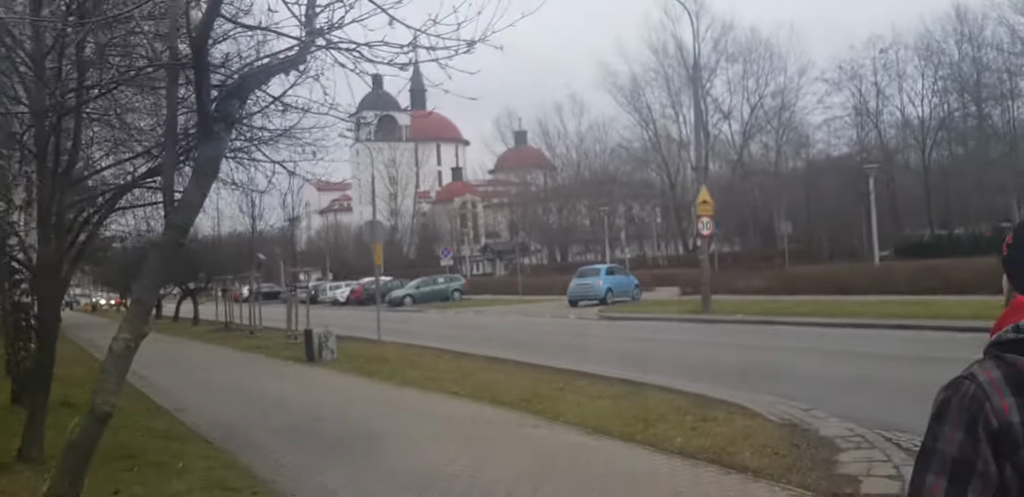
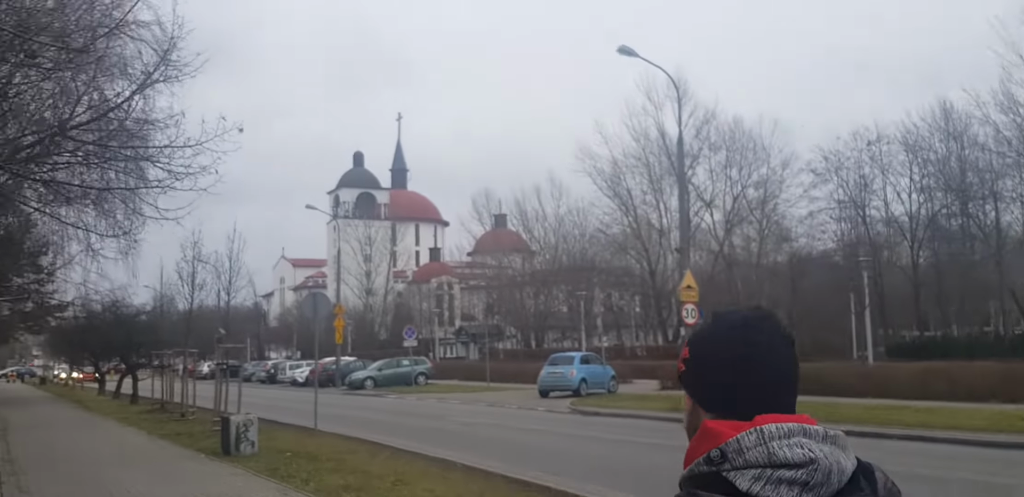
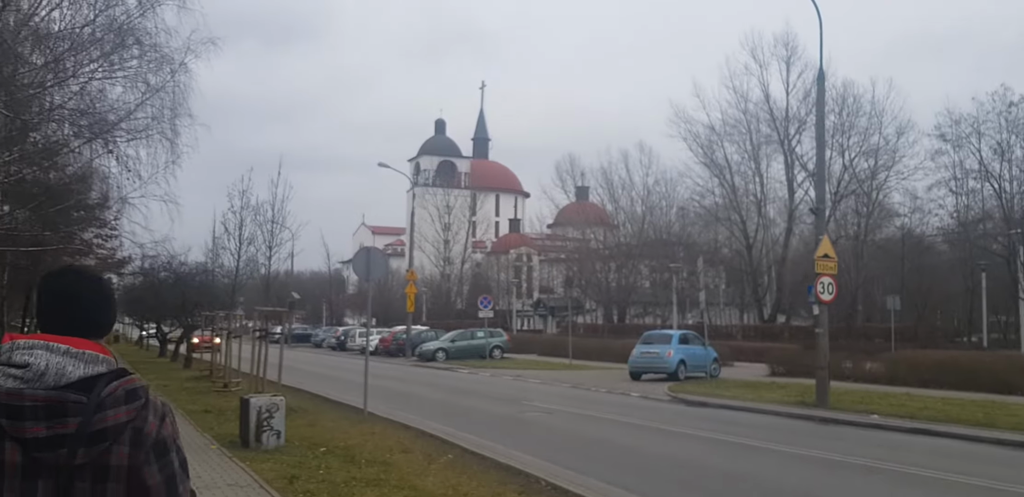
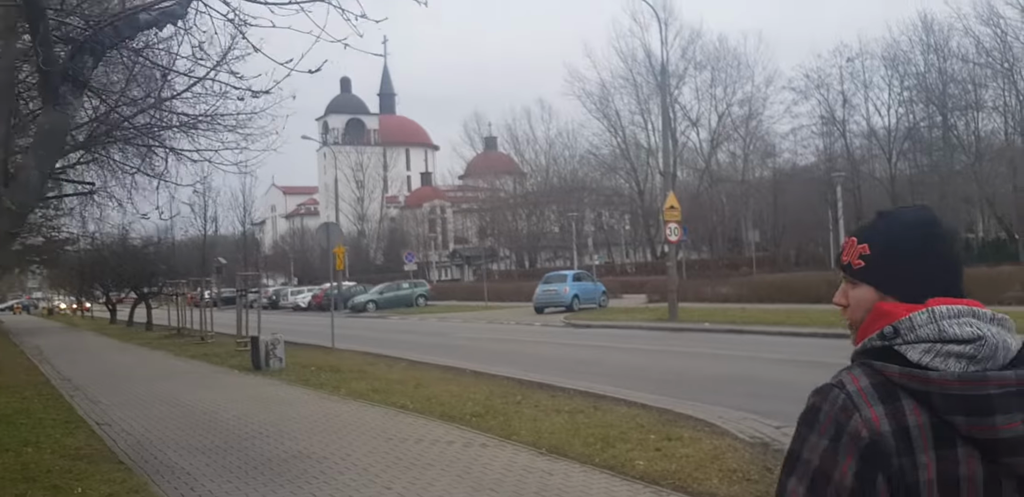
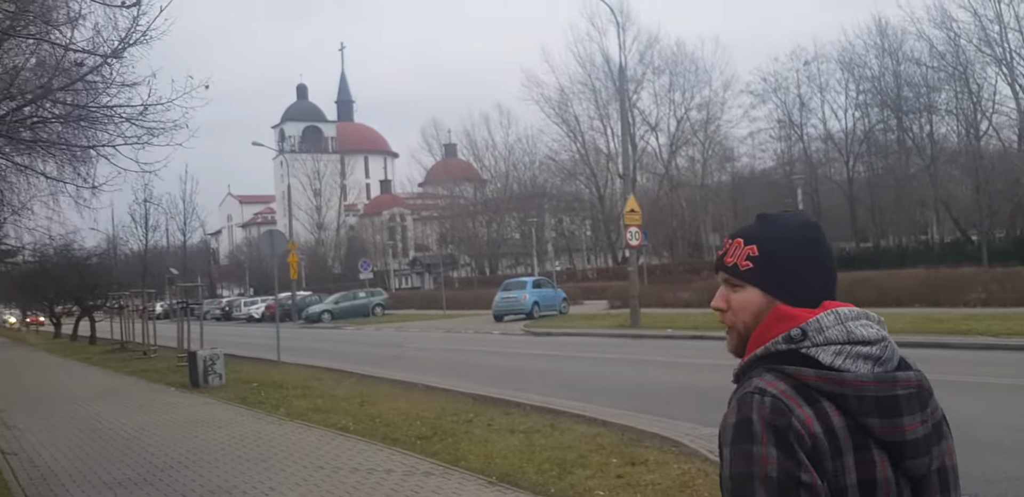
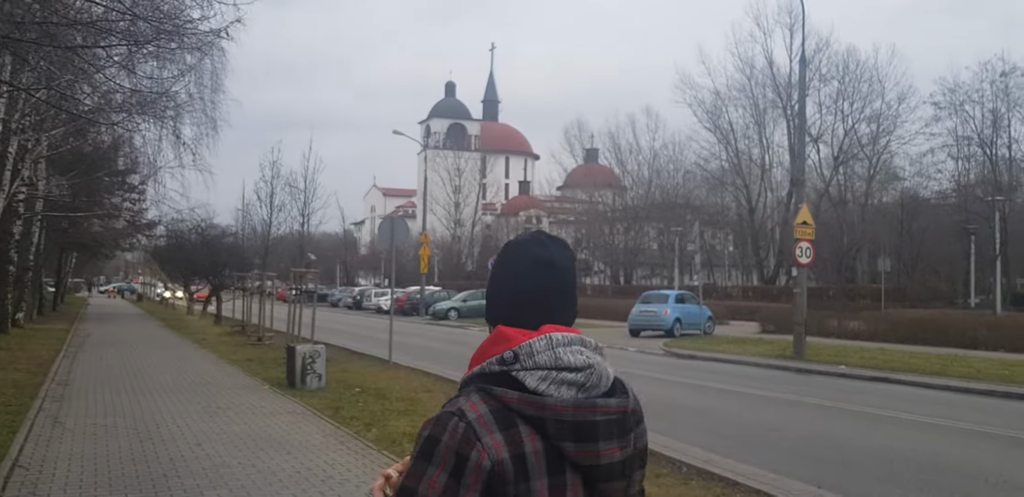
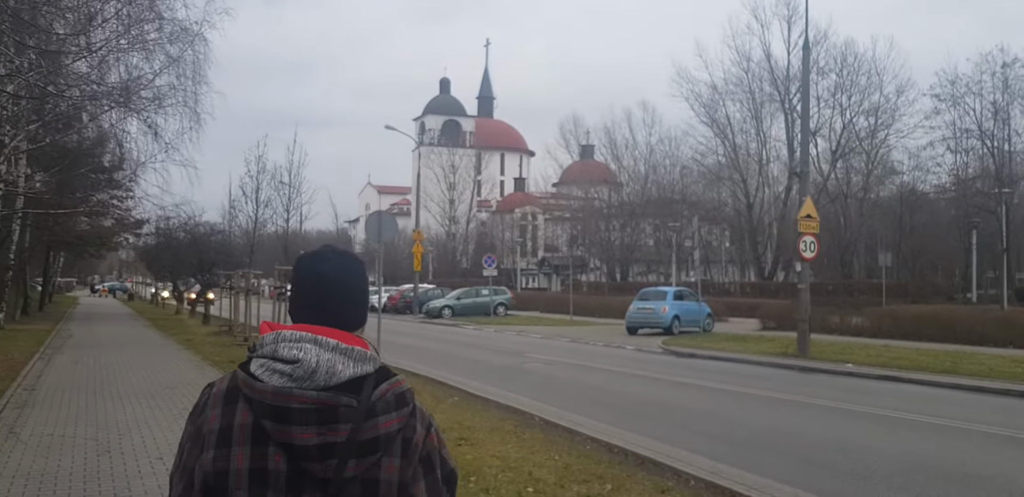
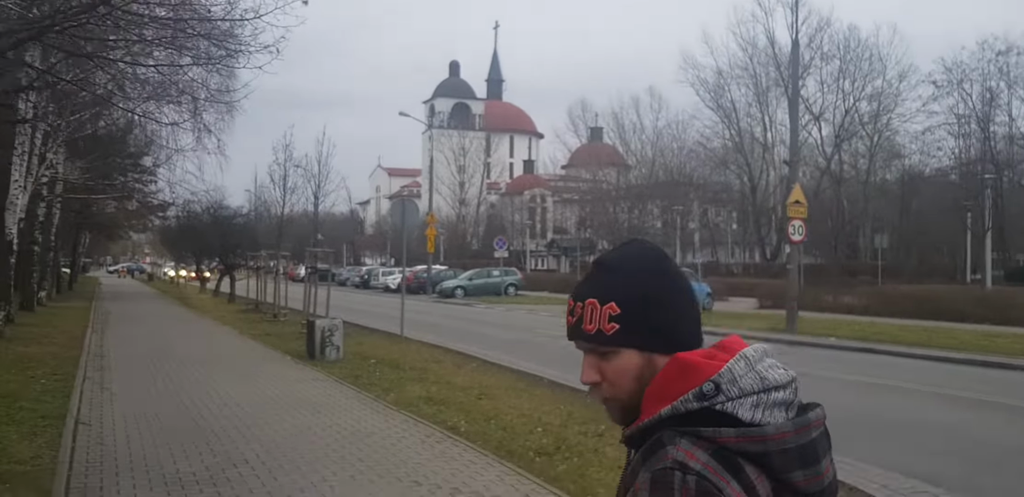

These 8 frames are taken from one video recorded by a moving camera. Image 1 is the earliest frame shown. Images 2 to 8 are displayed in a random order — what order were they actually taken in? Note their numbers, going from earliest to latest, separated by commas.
4, 5, 2, 8, 6, 7, 3
